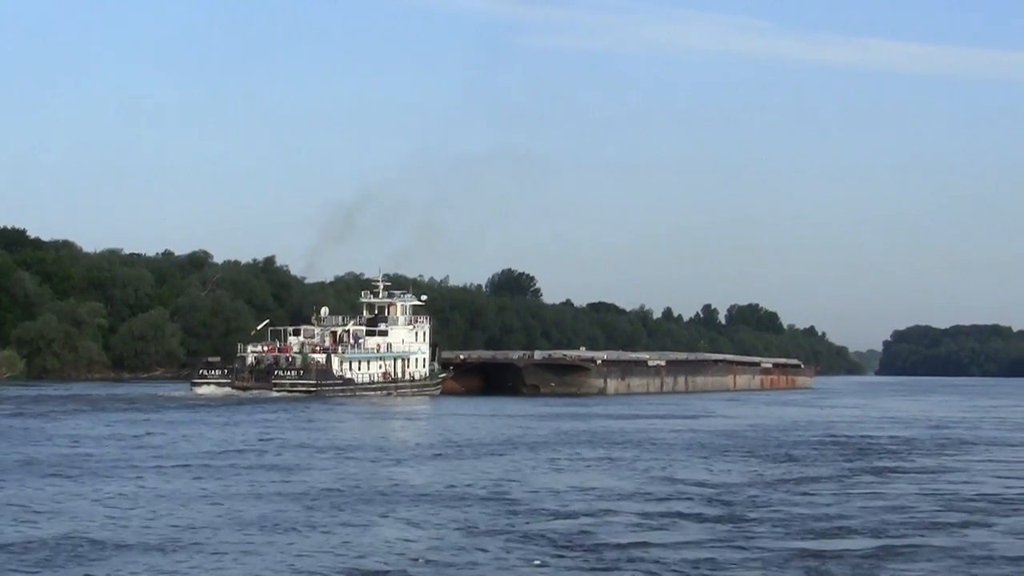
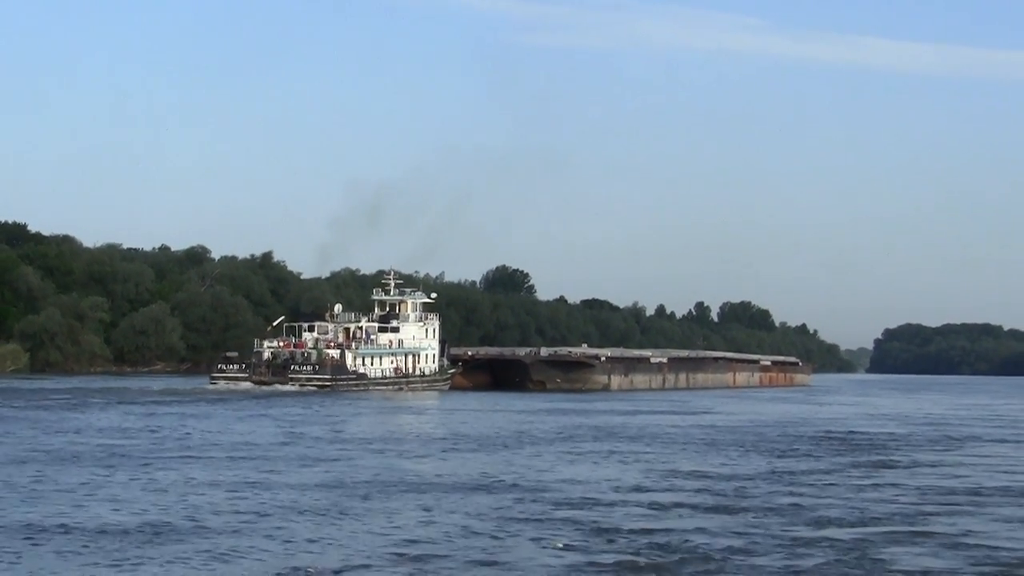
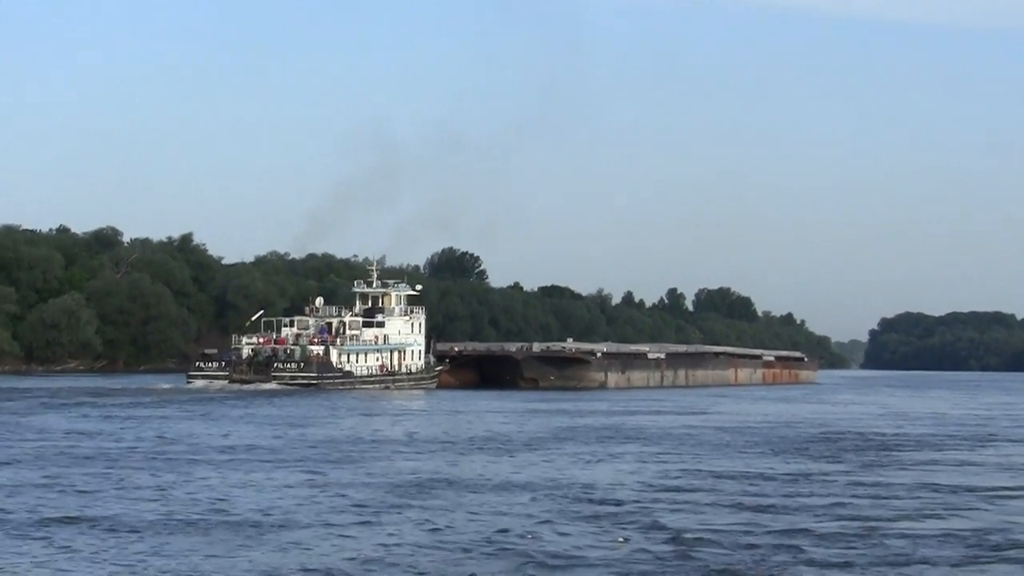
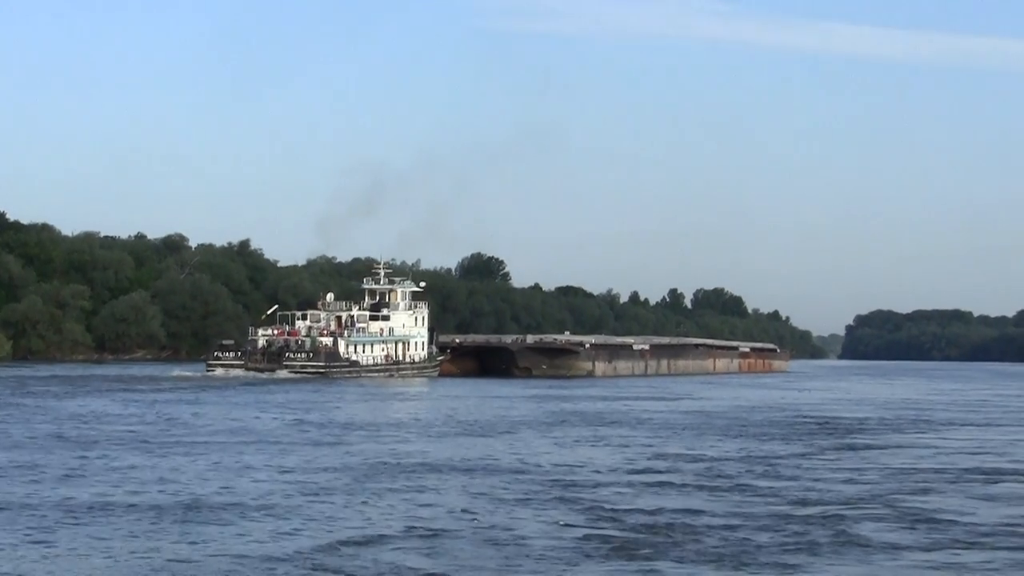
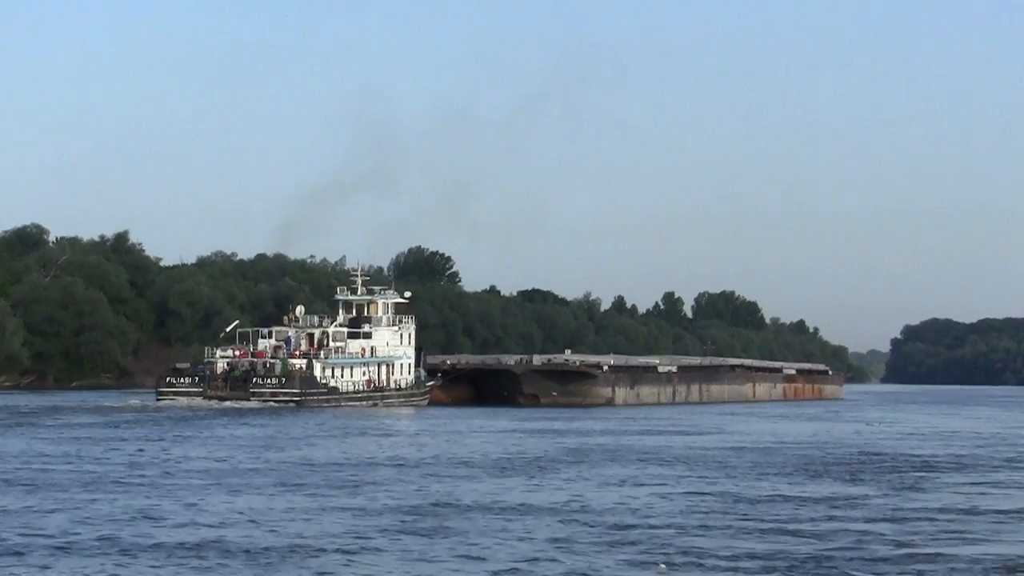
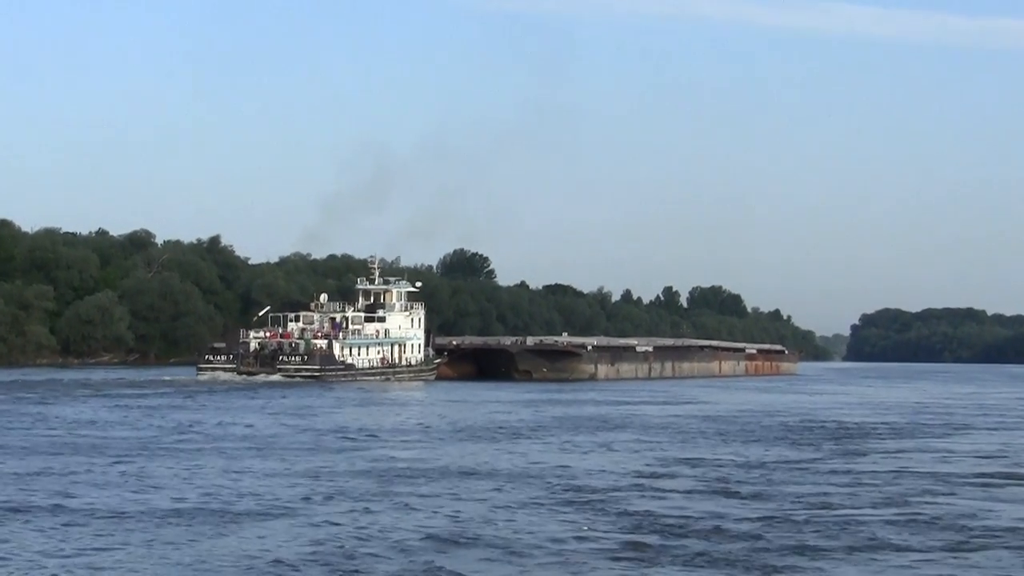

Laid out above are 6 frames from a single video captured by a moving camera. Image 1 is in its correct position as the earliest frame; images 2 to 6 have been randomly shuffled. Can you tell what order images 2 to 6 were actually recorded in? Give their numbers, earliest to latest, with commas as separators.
2, 4, 6, 3, 5
